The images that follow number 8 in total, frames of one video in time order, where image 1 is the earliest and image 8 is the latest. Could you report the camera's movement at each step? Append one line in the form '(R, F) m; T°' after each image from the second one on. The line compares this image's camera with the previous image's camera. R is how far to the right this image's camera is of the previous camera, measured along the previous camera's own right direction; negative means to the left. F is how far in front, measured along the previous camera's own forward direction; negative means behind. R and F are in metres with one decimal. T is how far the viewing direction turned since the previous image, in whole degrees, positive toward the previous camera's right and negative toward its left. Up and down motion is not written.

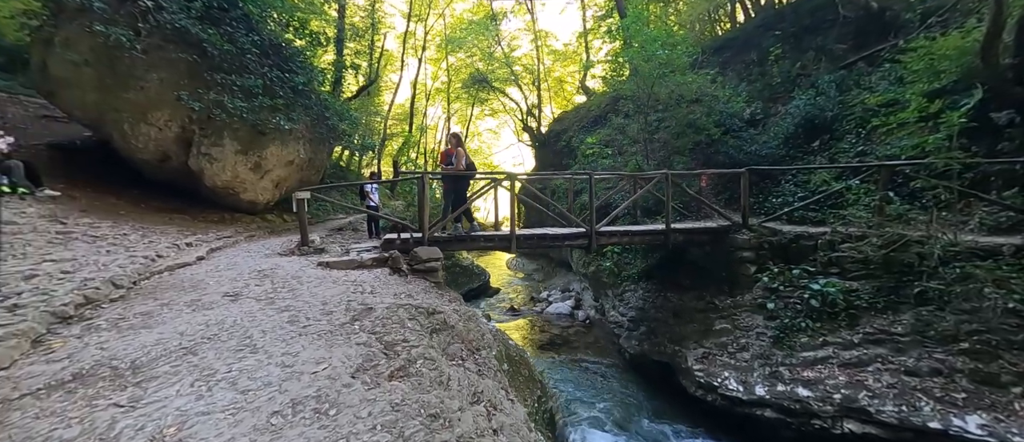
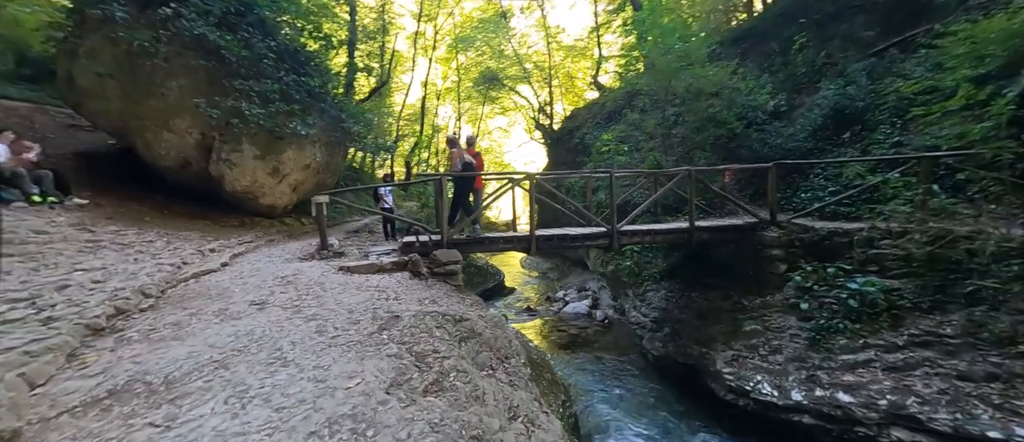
(-0.1, +0.1) m; -2°
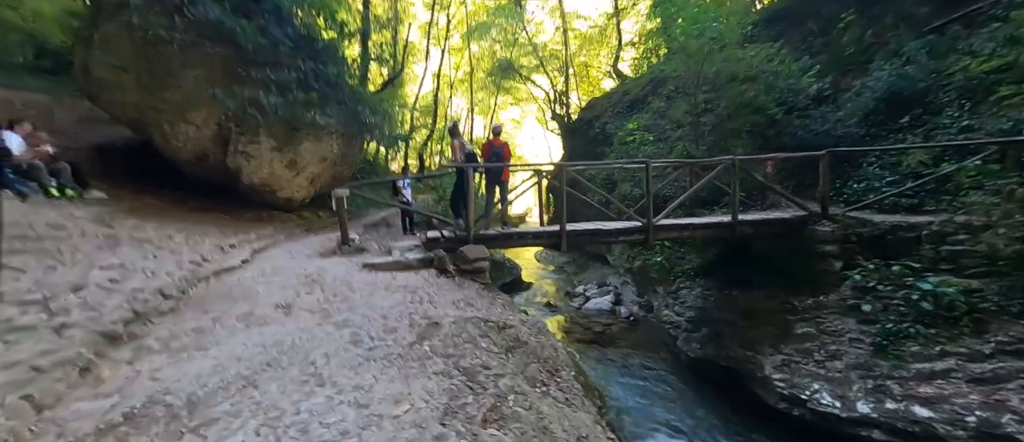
(-0.3, +0.3) m; -2°
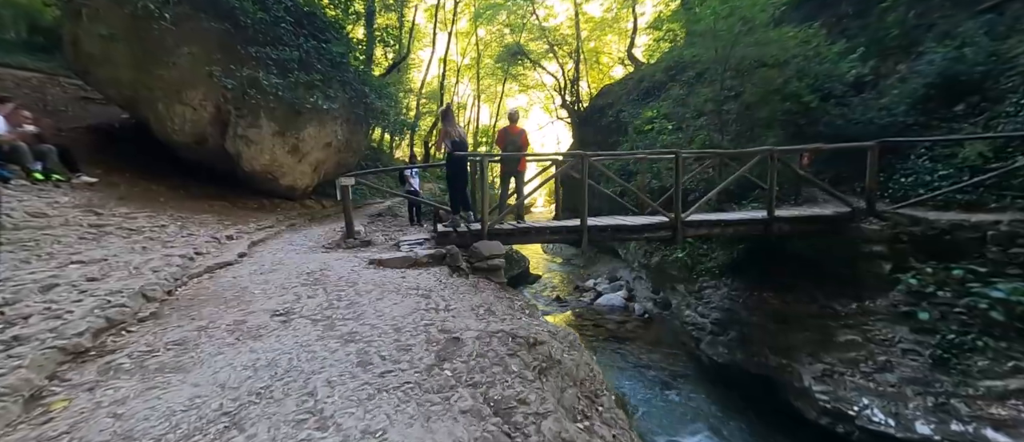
(-0.2, +0.4) m; -1°
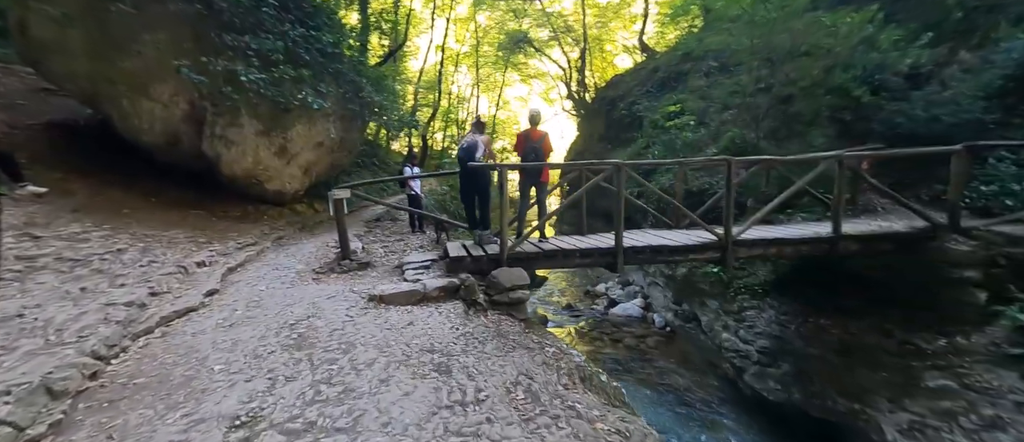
(-0.3, +0.7) m; 0°
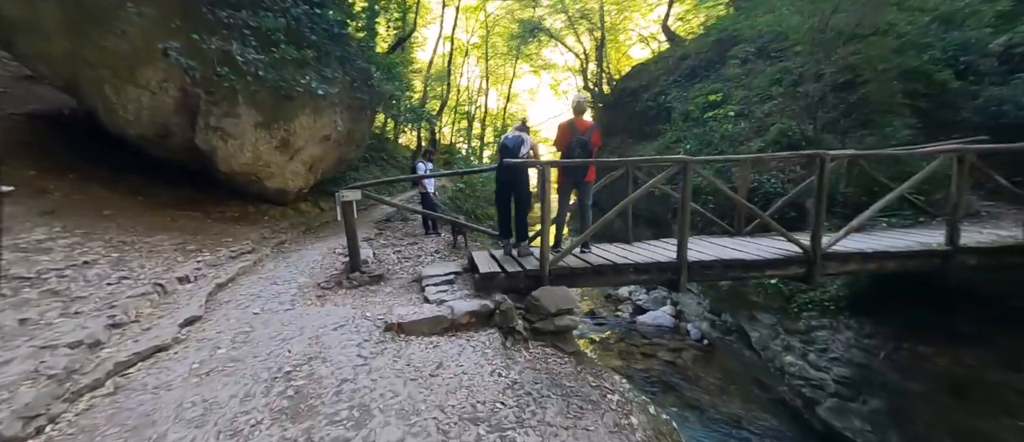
(-0.3, +0.6) m; -1°
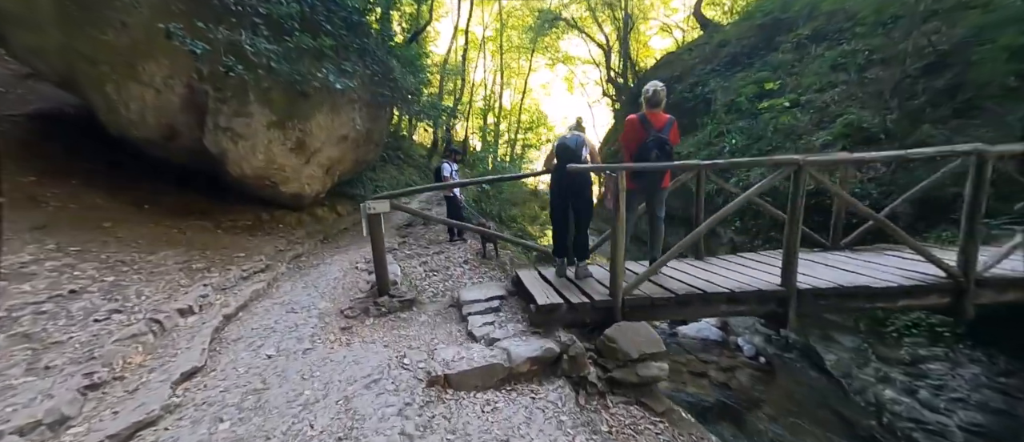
(-0.4, +0.6) m; -2°
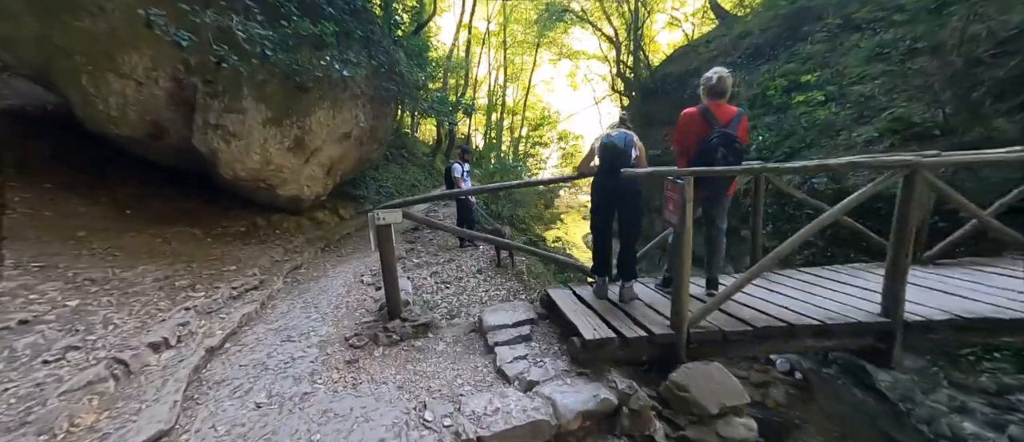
(-0.2, +0.4) m; 0°
